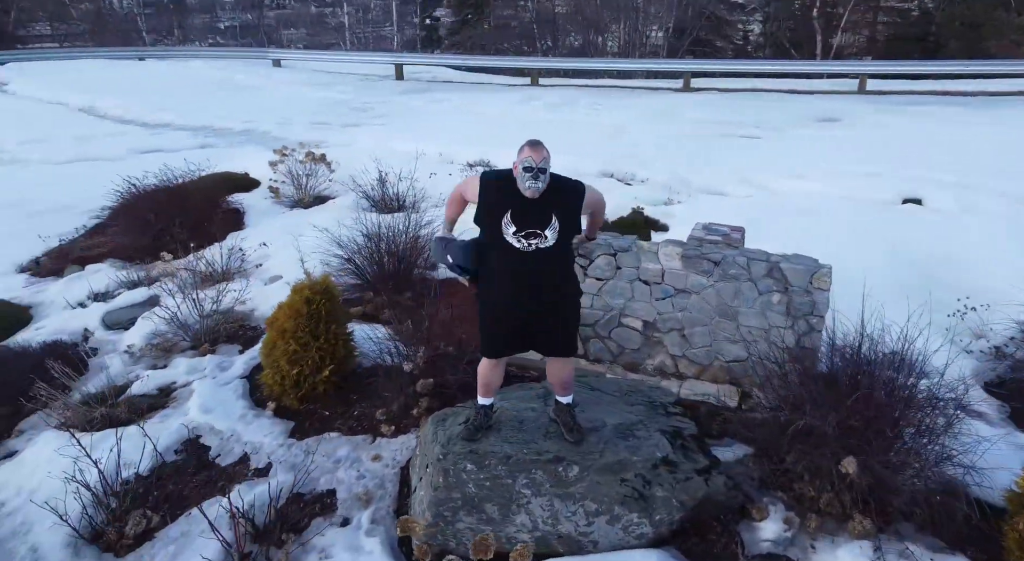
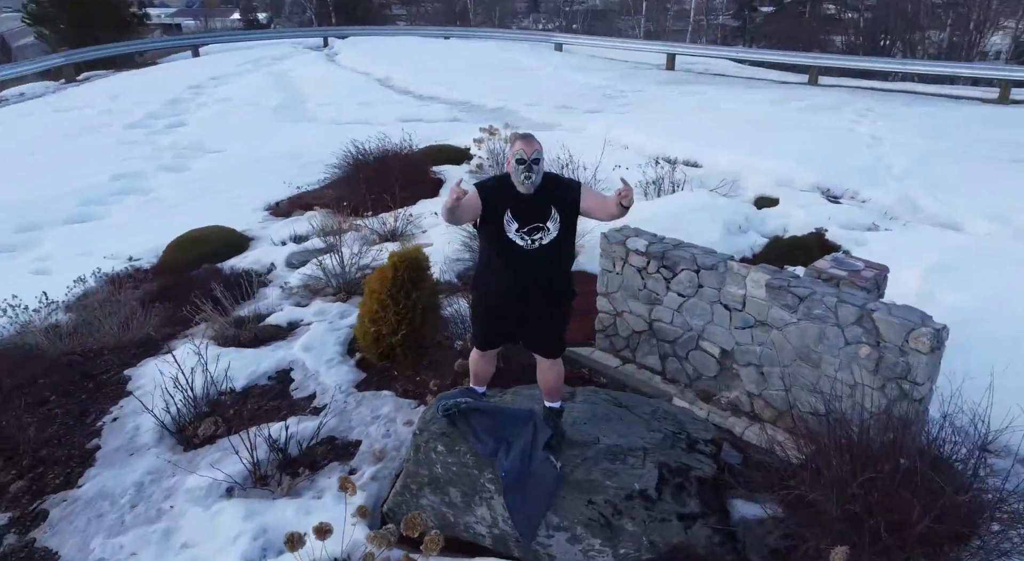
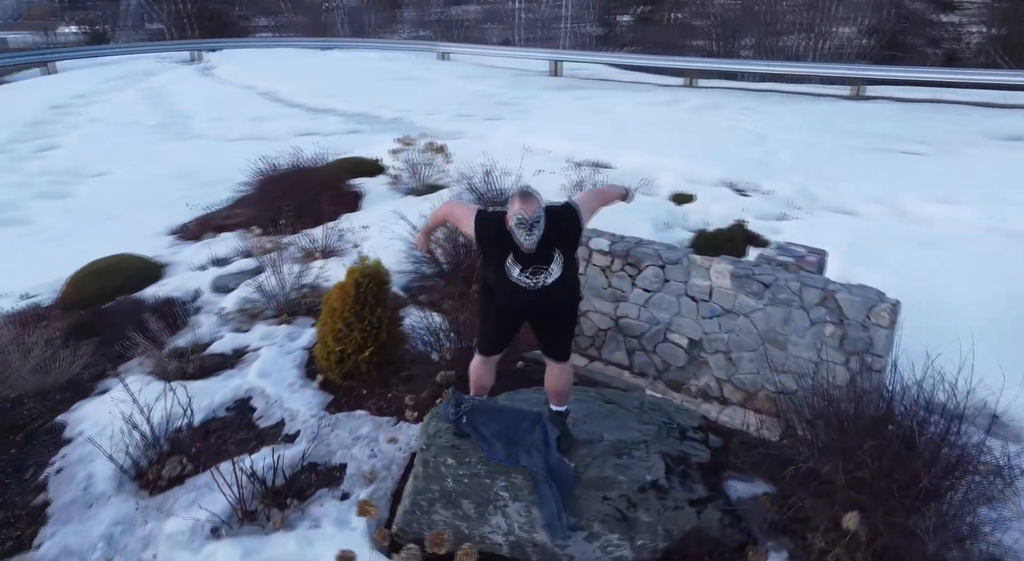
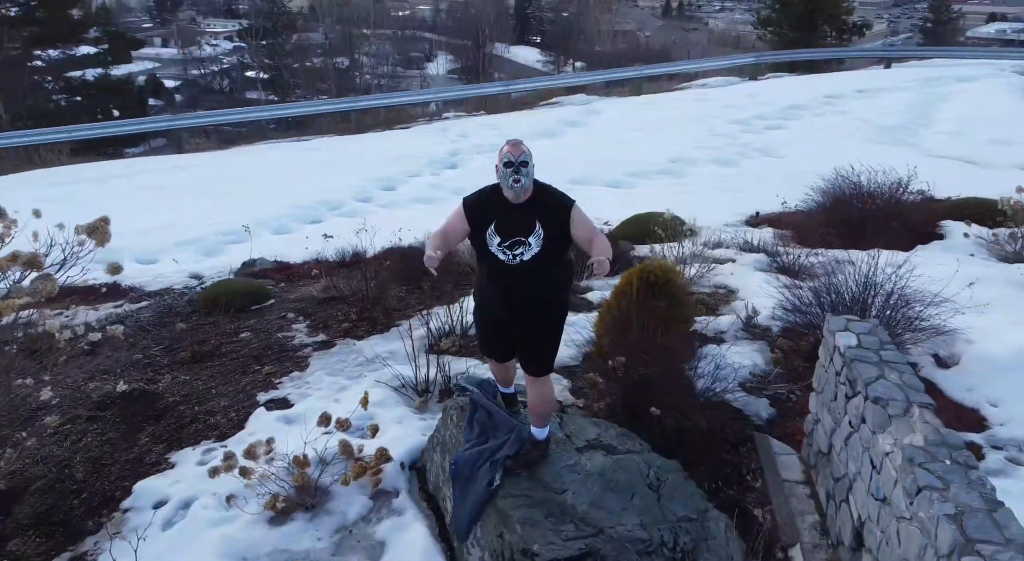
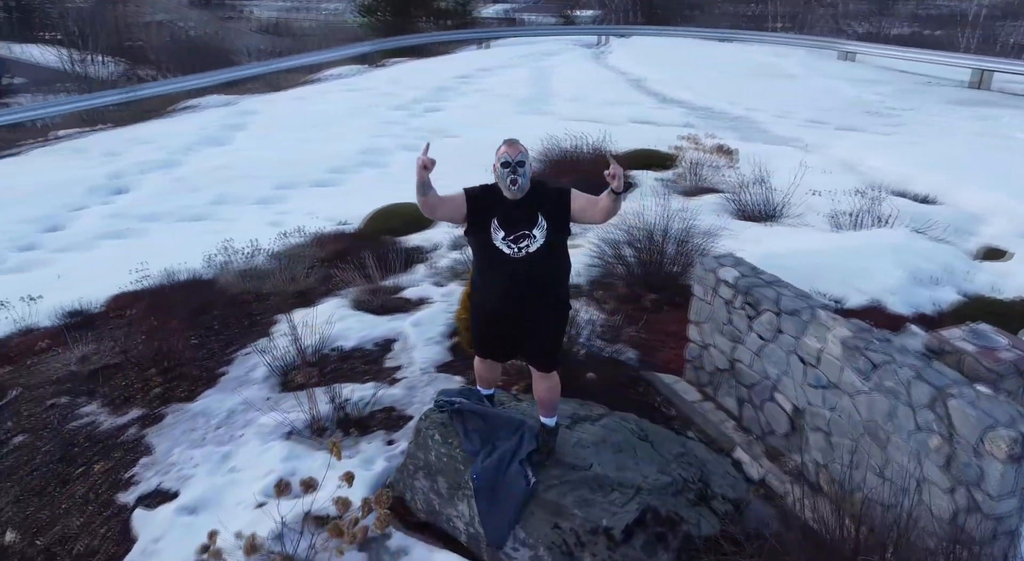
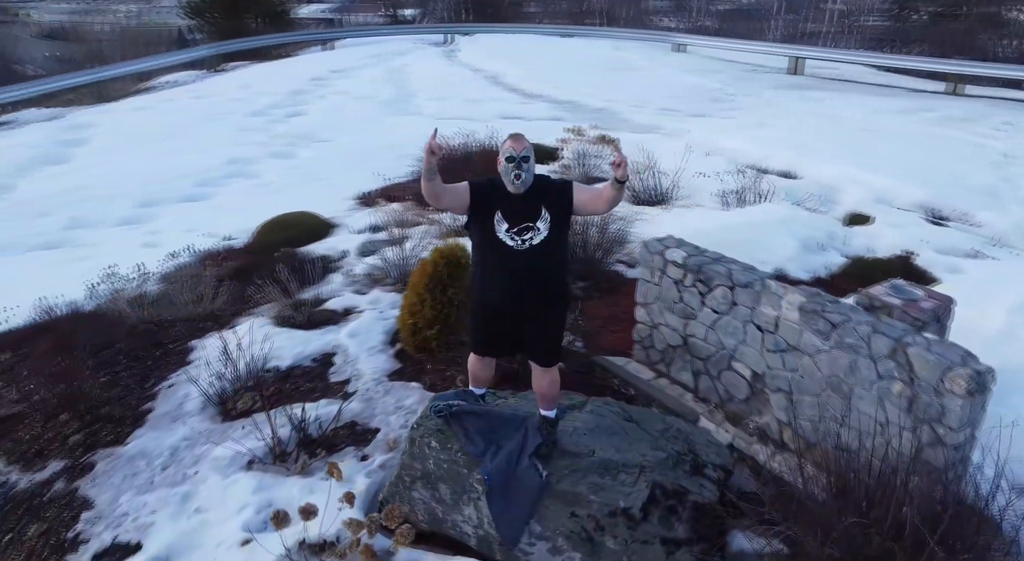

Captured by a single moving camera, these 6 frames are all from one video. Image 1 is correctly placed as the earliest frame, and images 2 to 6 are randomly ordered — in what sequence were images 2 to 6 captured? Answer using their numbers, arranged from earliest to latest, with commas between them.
3, 2, 6, 5, 4
